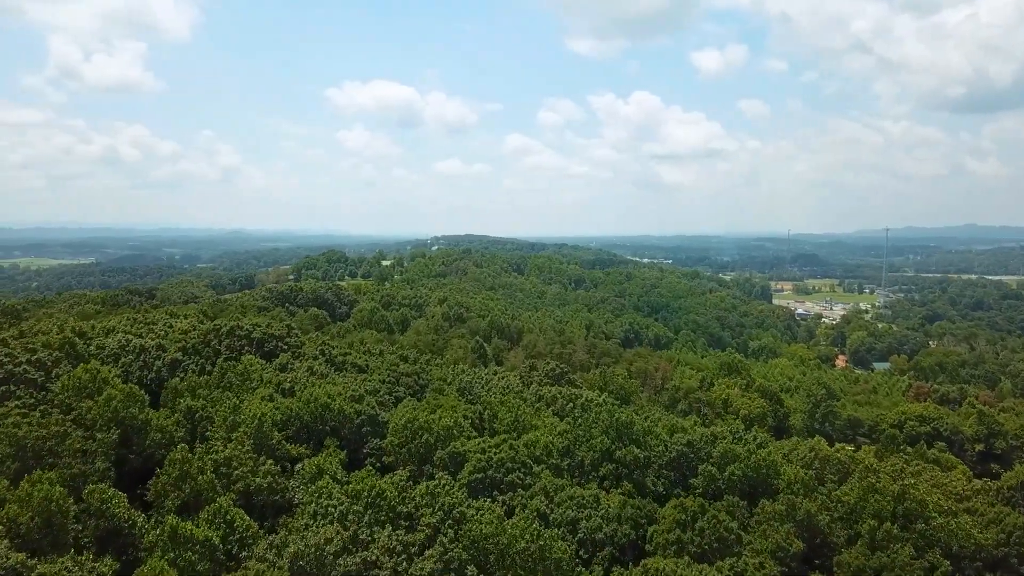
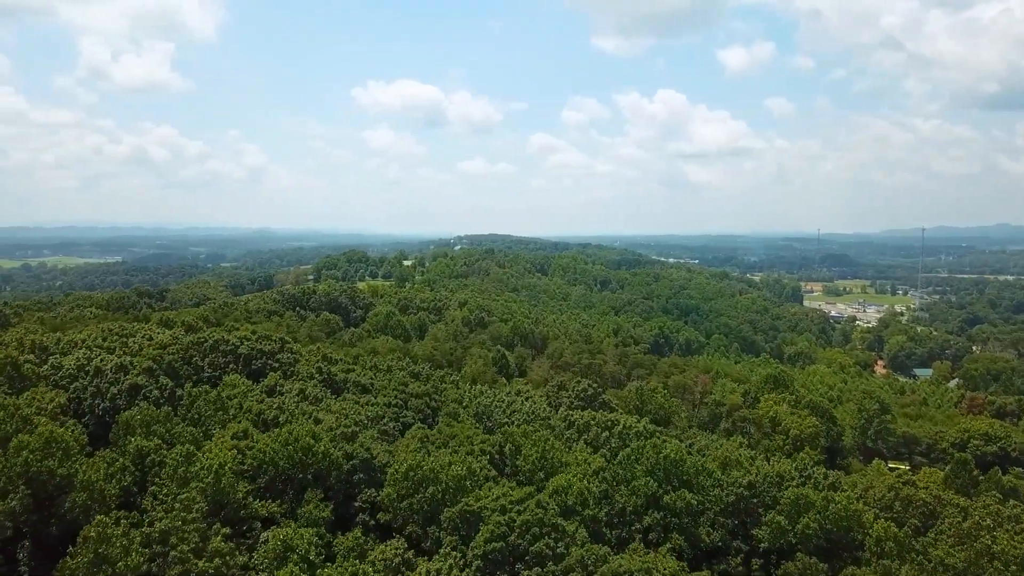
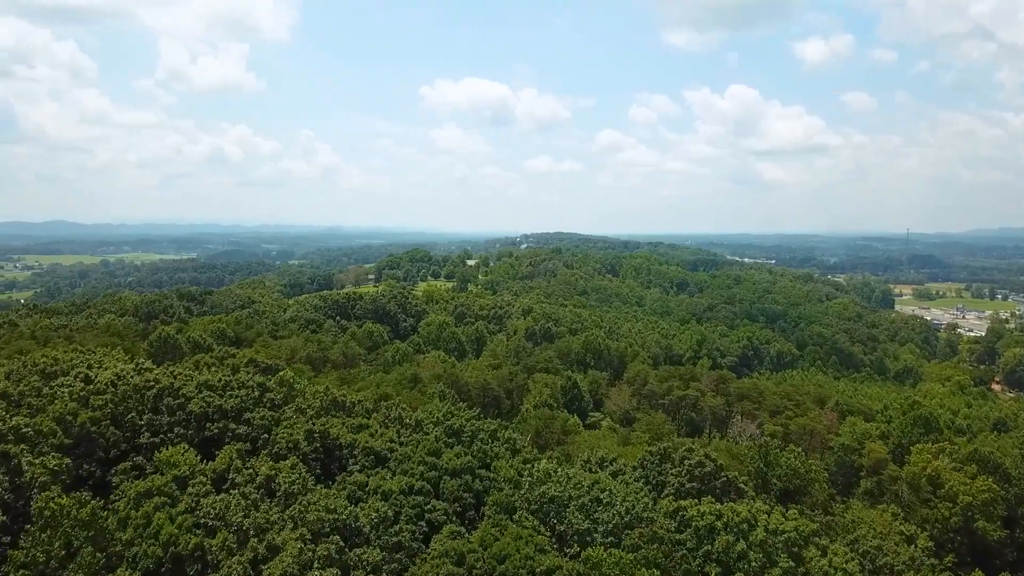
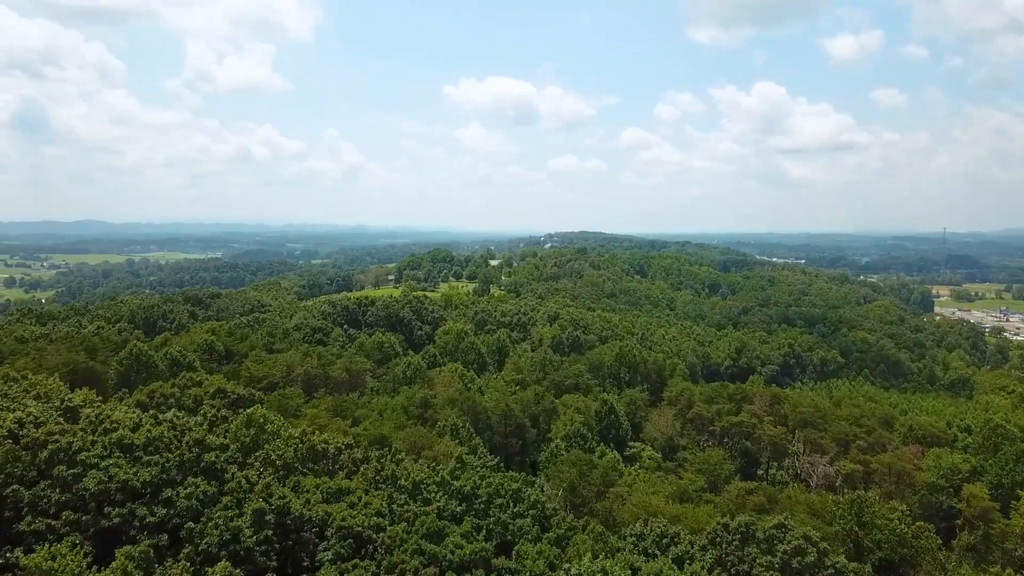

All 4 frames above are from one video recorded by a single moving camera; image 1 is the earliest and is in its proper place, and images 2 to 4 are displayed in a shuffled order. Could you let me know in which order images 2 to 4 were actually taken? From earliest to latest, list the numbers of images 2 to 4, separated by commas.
2, 3, 4
